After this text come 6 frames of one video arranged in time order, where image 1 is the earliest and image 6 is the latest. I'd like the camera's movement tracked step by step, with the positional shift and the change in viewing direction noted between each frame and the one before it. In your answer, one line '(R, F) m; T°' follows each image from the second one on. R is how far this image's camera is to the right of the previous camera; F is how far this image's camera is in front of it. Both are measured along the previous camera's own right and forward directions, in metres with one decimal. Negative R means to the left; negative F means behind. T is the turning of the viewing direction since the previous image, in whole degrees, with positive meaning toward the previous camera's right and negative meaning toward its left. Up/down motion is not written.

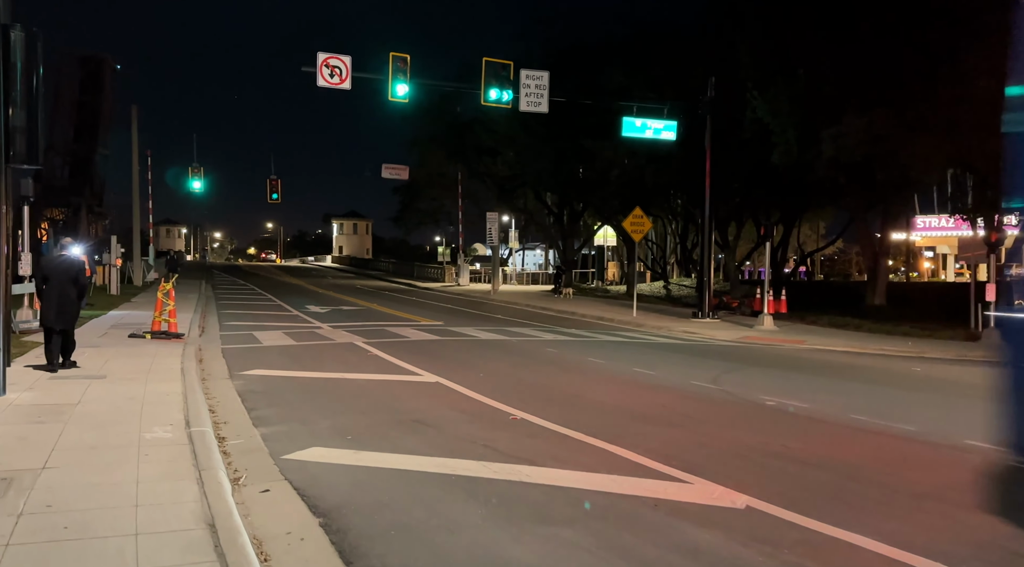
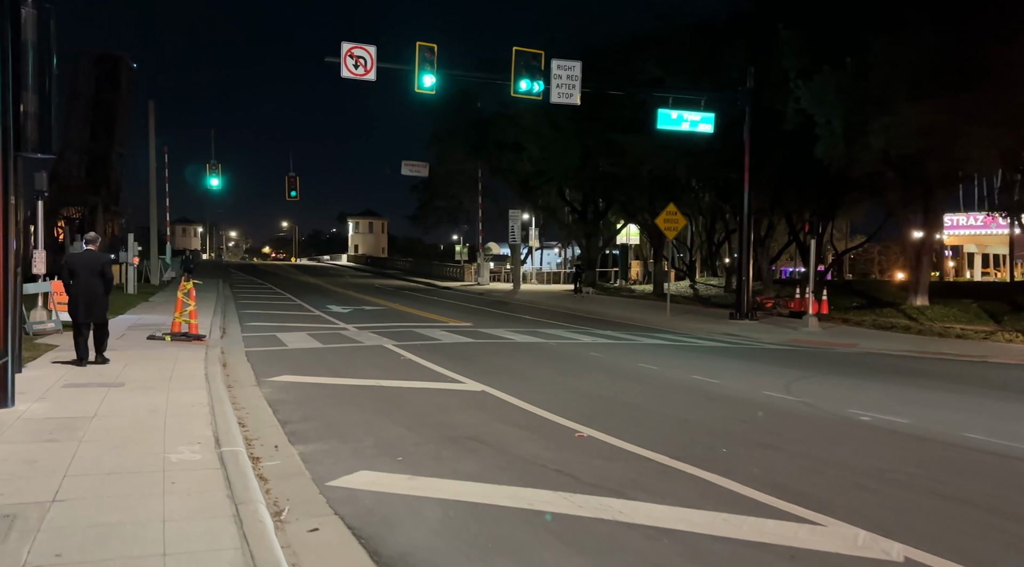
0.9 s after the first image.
(-0.5, +0.9) m; -1°
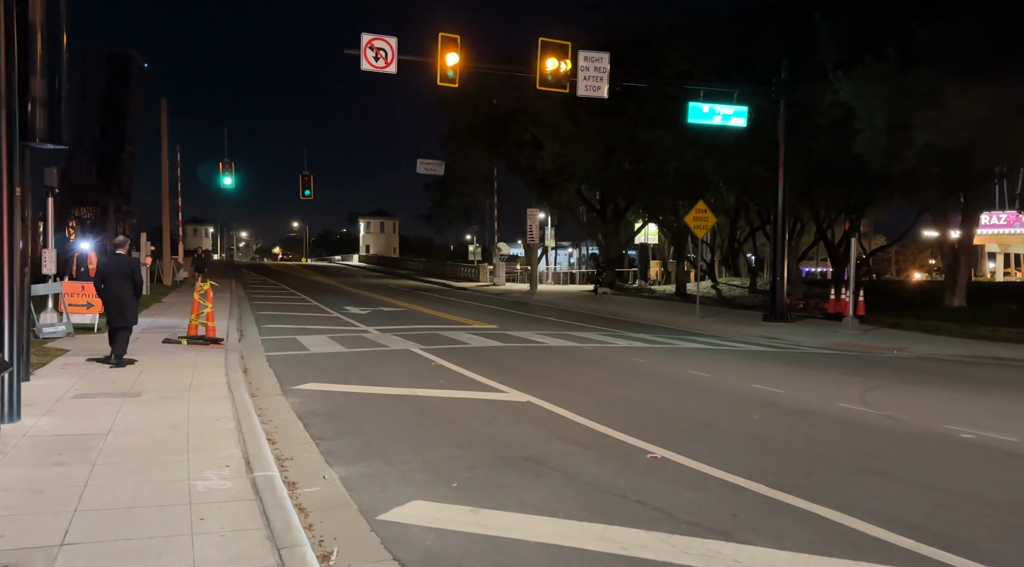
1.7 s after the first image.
(-0.5, +0.8) m; -1°
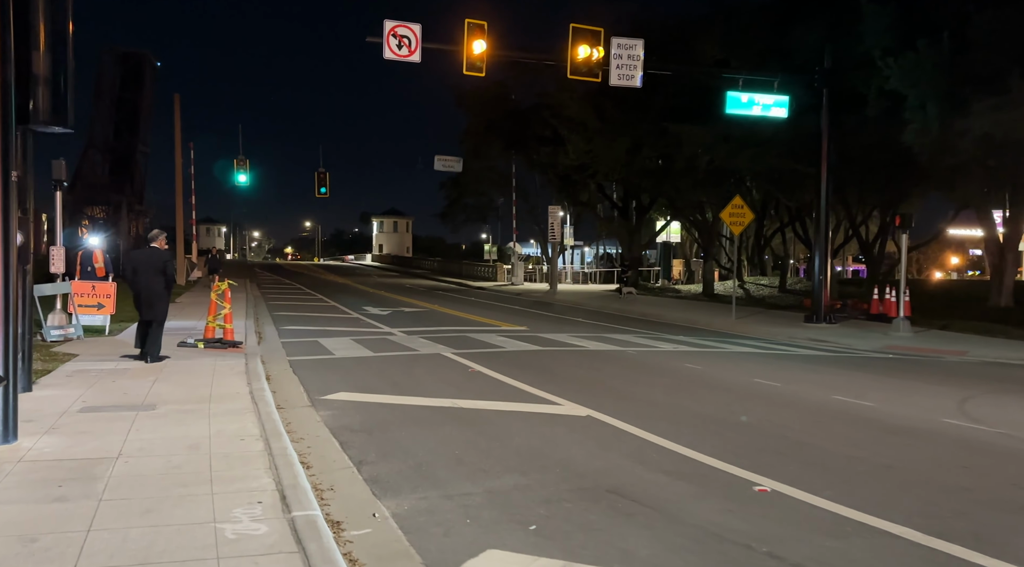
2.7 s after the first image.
(-0.5, +1.0) m; -1°
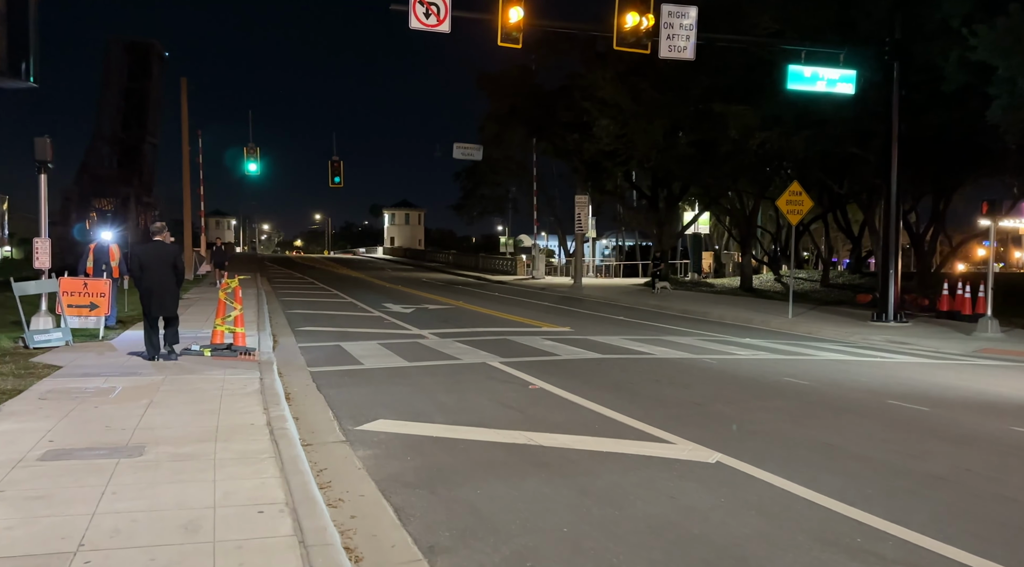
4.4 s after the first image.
(-0.7, +2.0) m; -1°
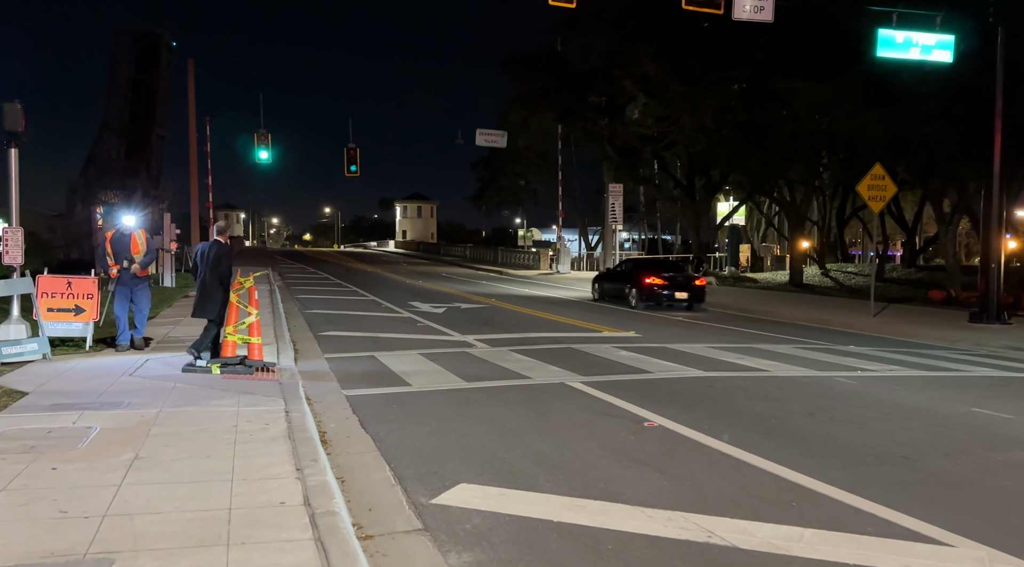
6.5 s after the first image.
(-0.9, +2.5) m; -1°
